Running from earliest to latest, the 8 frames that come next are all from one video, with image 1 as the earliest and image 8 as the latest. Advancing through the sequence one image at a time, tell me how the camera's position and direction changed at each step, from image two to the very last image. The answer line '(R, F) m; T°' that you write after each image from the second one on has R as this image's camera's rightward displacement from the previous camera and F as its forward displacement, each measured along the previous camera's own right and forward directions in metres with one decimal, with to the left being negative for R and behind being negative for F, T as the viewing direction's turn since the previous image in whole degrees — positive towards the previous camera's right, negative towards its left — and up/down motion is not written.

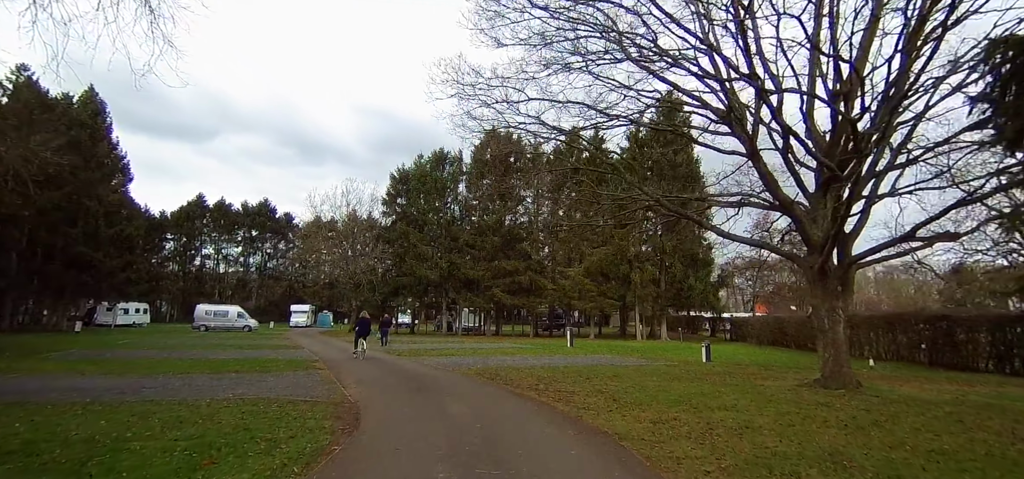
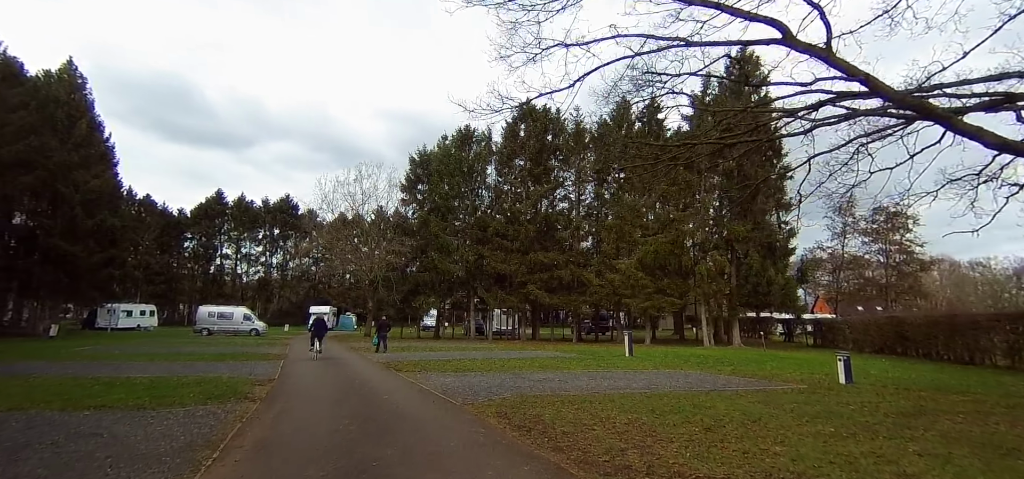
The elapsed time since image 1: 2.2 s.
(-0.3, +7.1) m; -4°
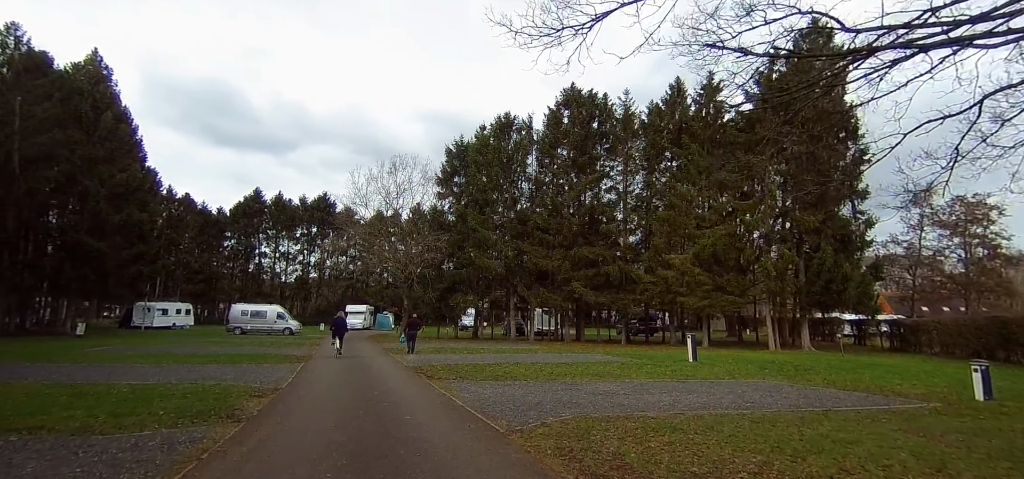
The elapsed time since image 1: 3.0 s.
(-0.4, +2.8) m; -4°
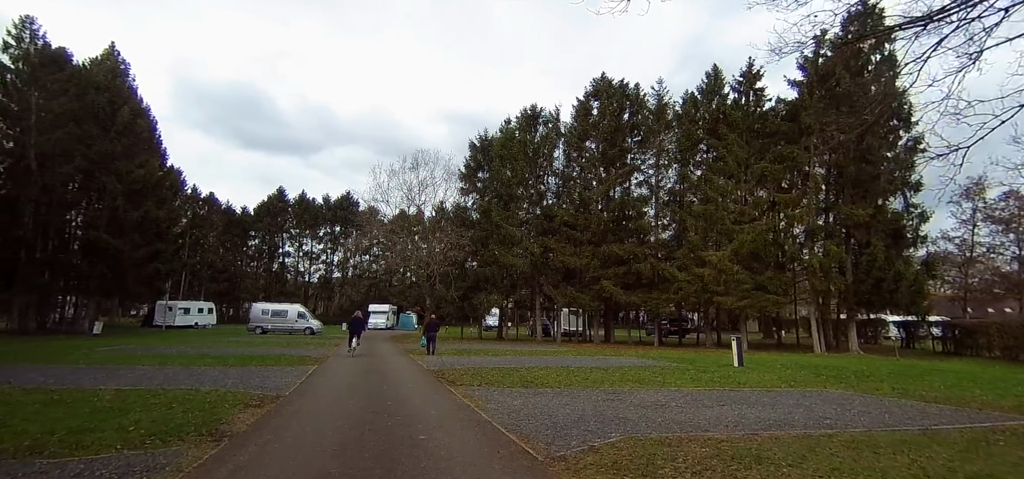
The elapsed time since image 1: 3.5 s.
(-0.2, +1.6) m; -3°
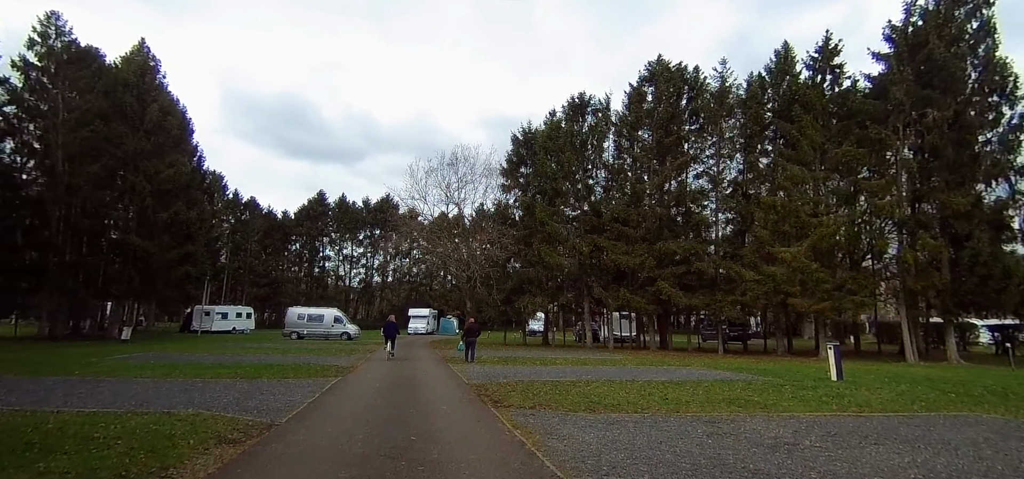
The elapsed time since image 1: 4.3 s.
(-0.4, +2.8) m; -4°
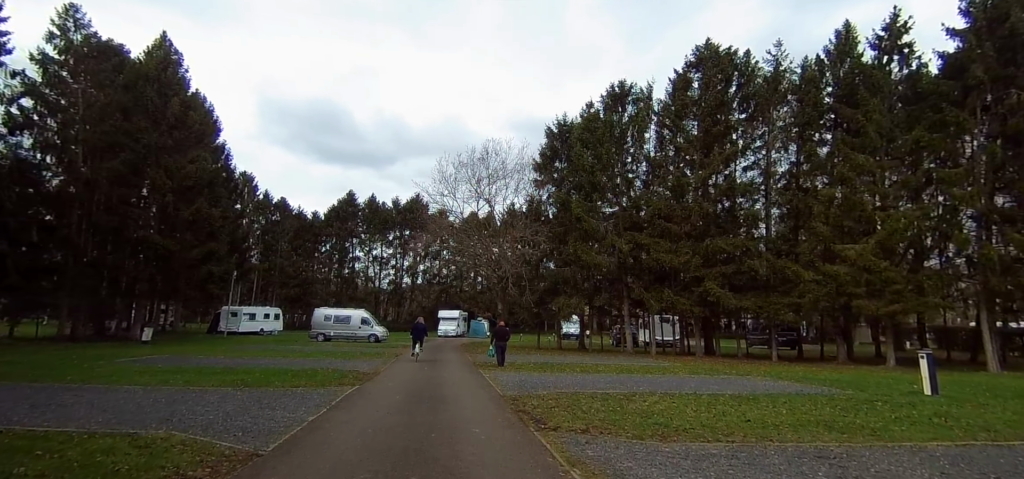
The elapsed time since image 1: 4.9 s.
(-0.3, +2.0) m; -3°
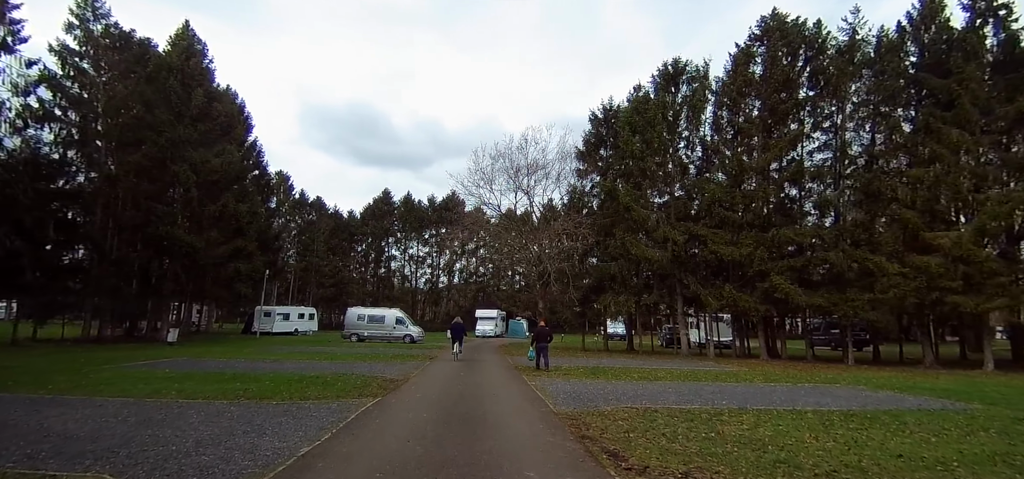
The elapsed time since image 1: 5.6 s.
(-0.3, +2.3) m; -4°
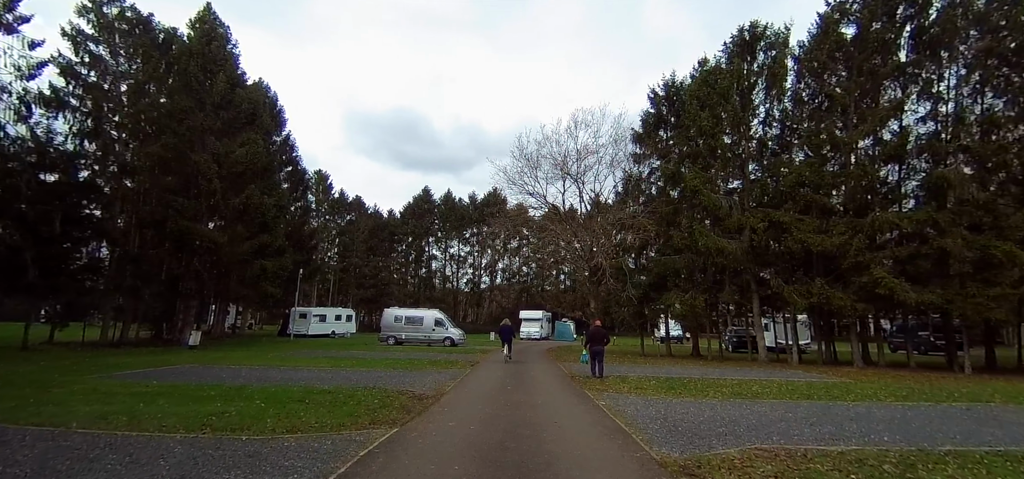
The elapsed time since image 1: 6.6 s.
(-0.4, +3.1) m; -5°
